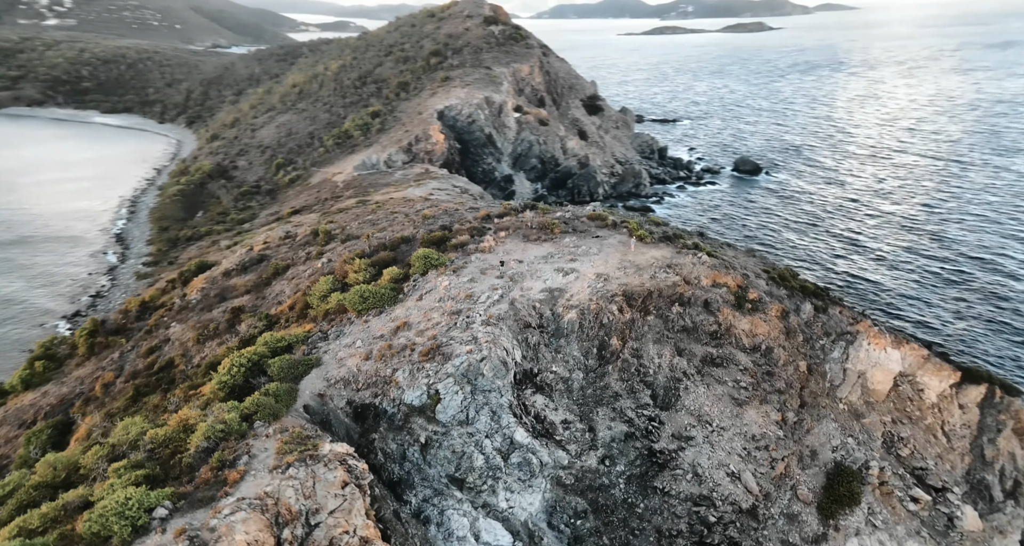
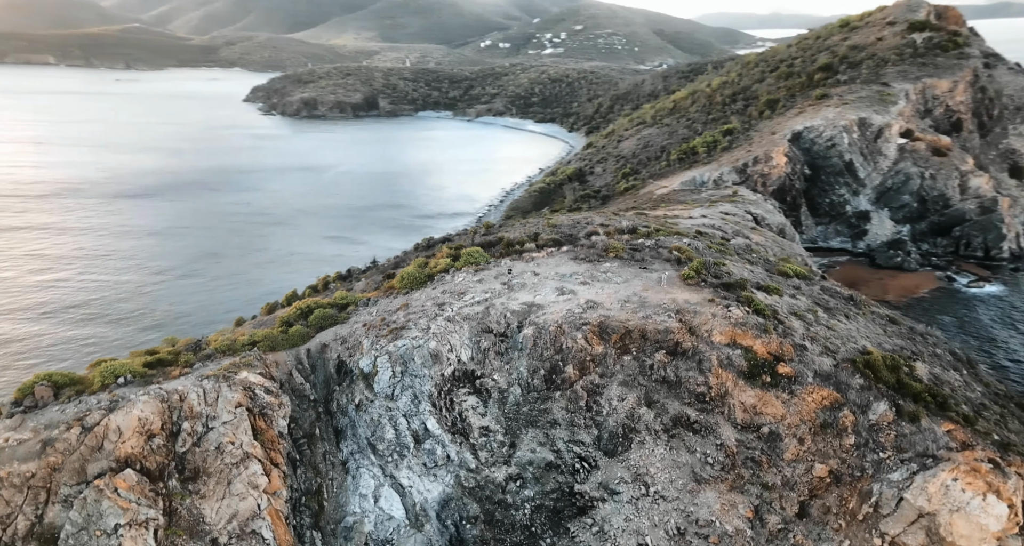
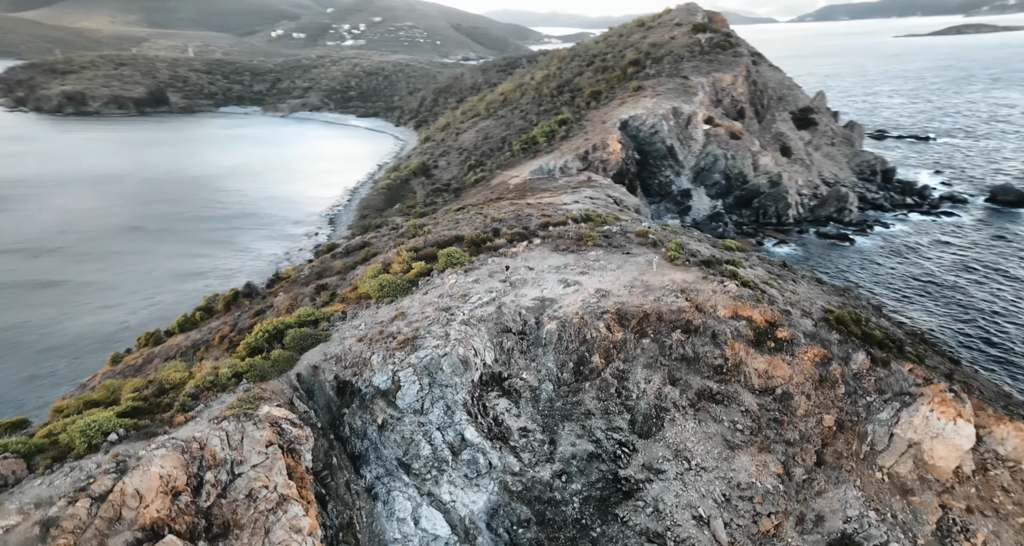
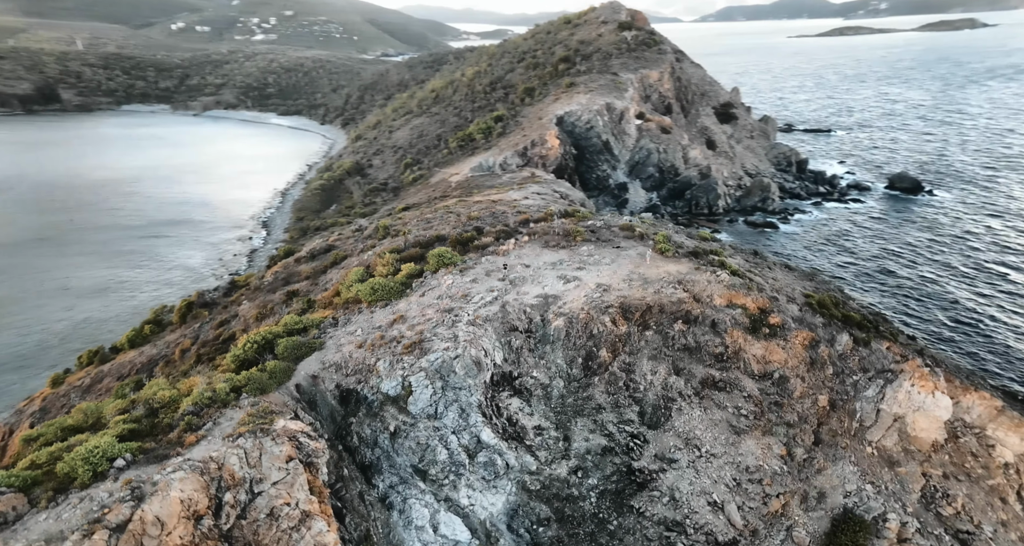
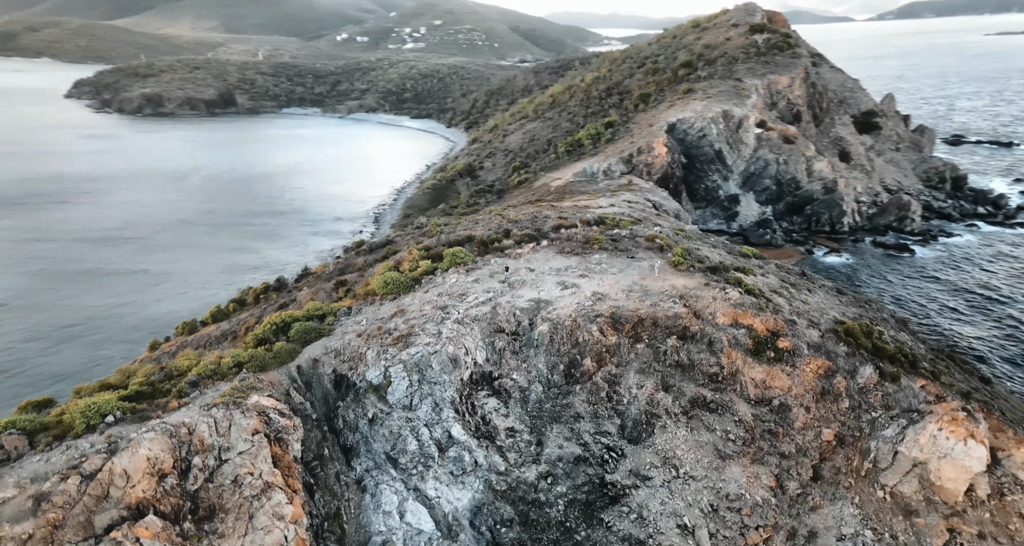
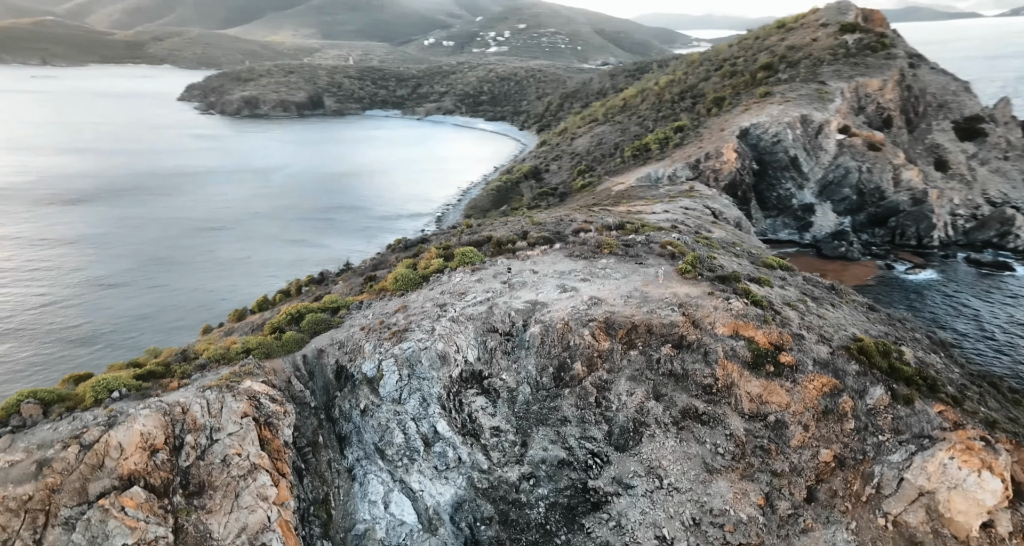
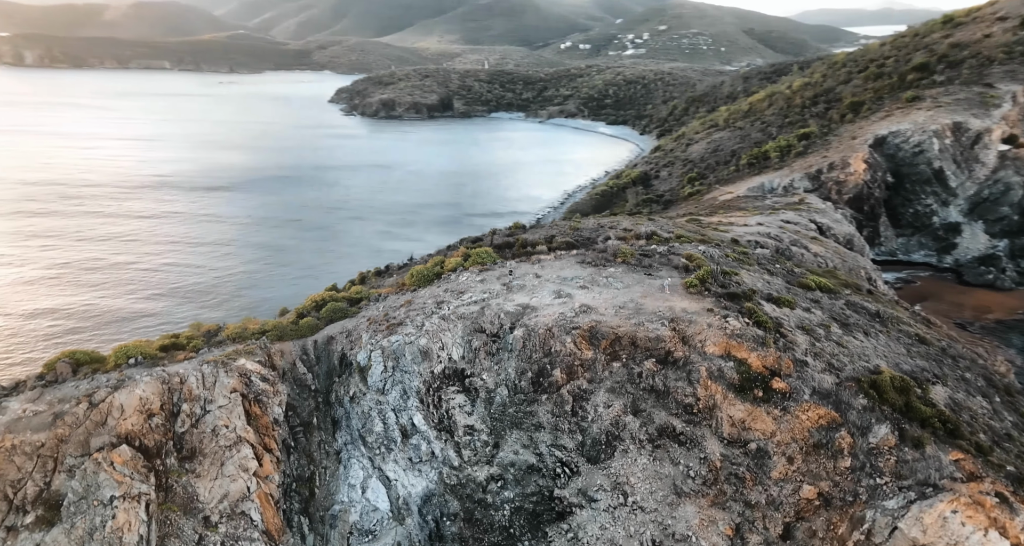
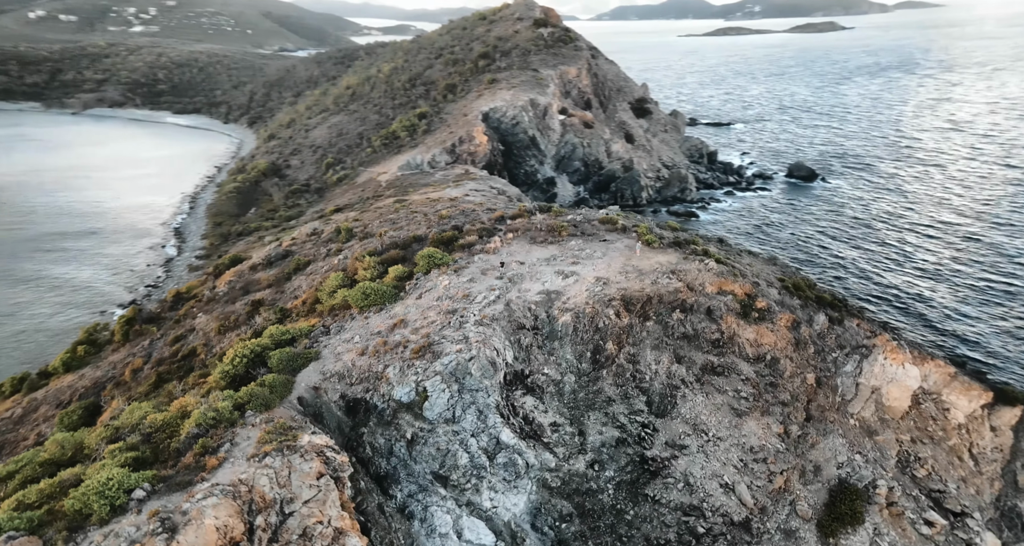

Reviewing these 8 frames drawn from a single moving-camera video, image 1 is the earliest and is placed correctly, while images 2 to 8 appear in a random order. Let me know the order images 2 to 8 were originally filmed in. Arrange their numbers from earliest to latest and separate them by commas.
8, 4, 3, 5, 6, 2, 7
